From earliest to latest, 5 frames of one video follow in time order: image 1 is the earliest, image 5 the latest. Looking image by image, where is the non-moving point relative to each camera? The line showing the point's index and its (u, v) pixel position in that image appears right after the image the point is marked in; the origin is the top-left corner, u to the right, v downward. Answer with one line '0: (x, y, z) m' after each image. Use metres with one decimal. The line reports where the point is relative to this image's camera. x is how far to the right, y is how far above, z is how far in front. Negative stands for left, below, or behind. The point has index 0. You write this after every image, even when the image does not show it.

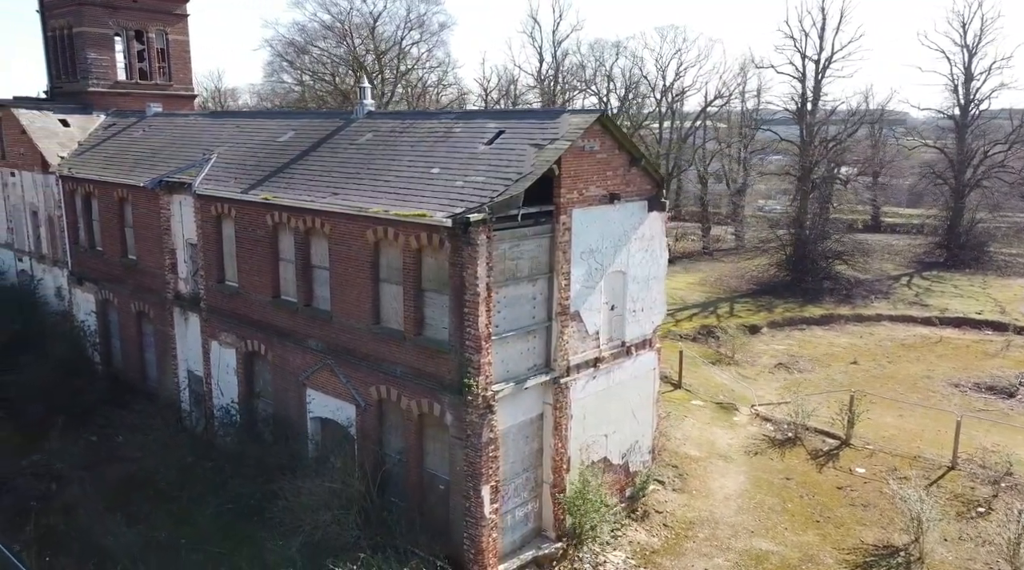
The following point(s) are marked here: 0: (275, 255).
0: (-4.4, +0.6, +14.5) m
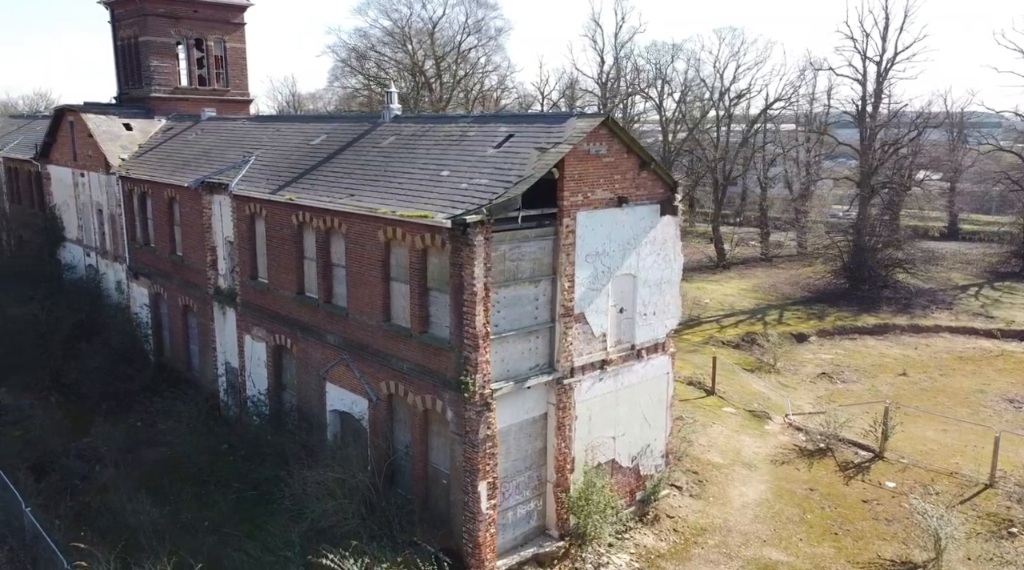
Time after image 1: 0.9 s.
0: (-4.1, +0.6, +15.1) m
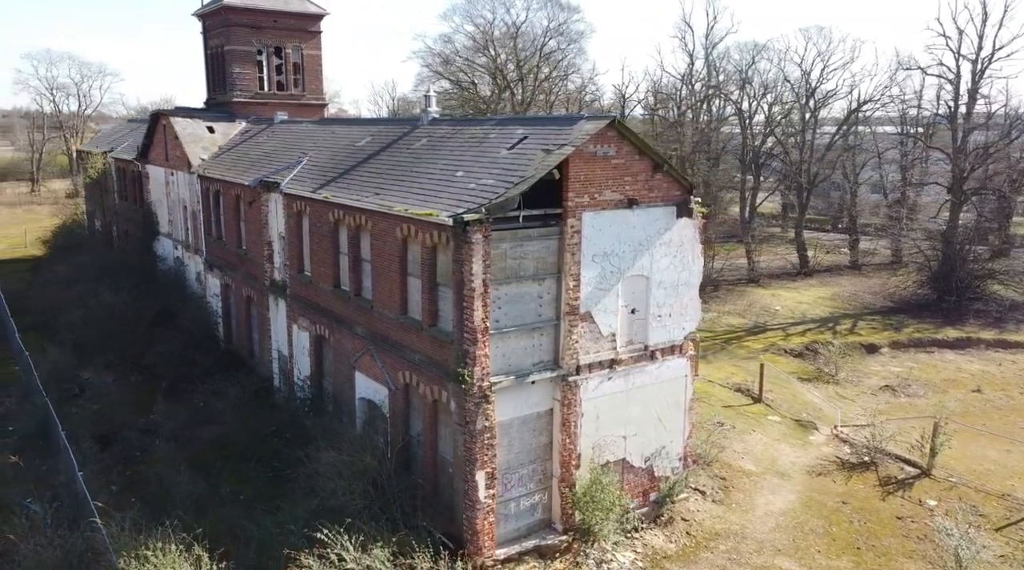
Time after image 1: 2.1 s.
0: (-3.6, +0.7, +16.0) m
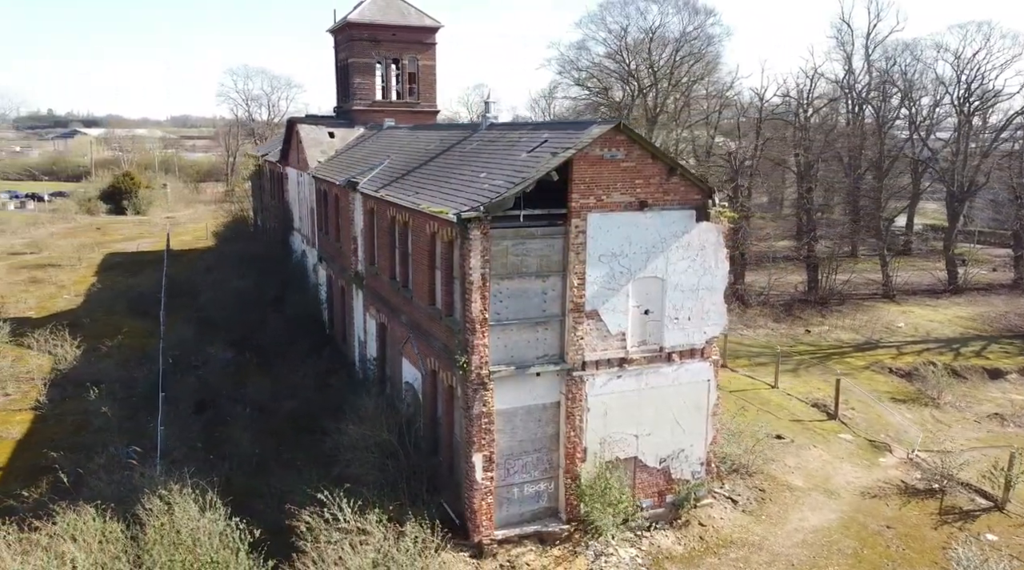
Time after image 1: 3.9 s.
0: (-2.7, +0.9, +17.4) m
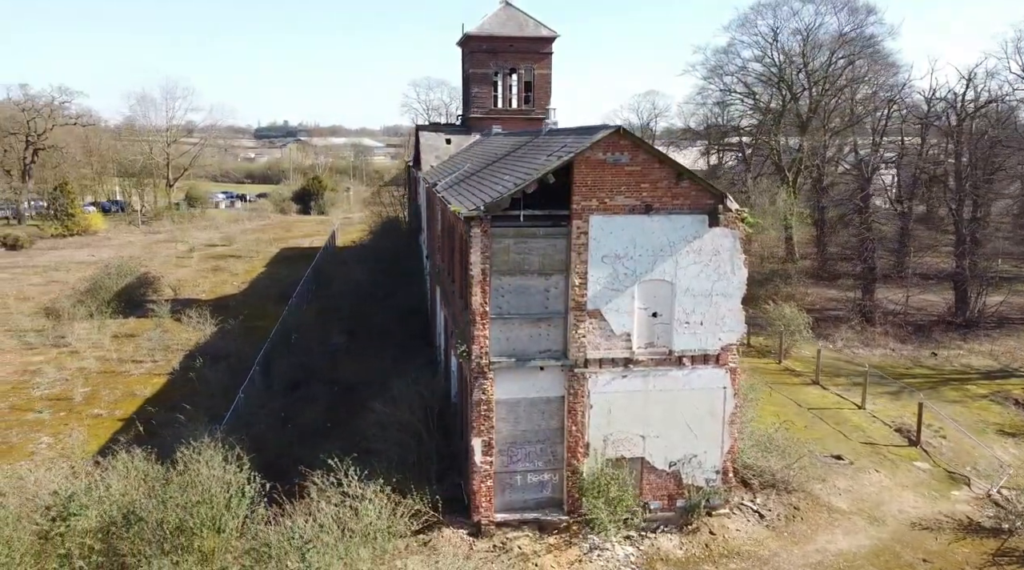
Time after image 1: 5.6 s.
0: (-1.5, +1.0, +18.7) m
